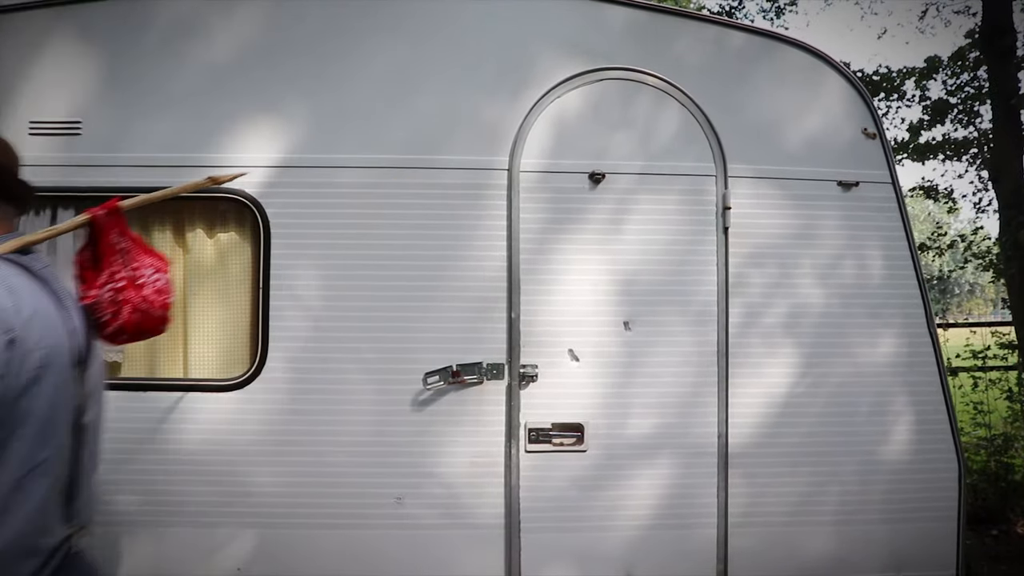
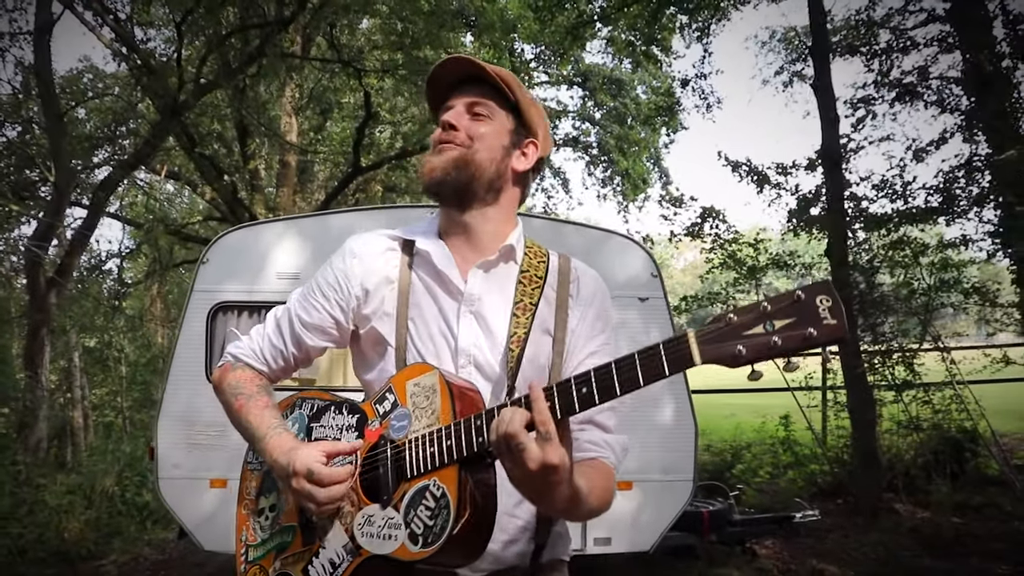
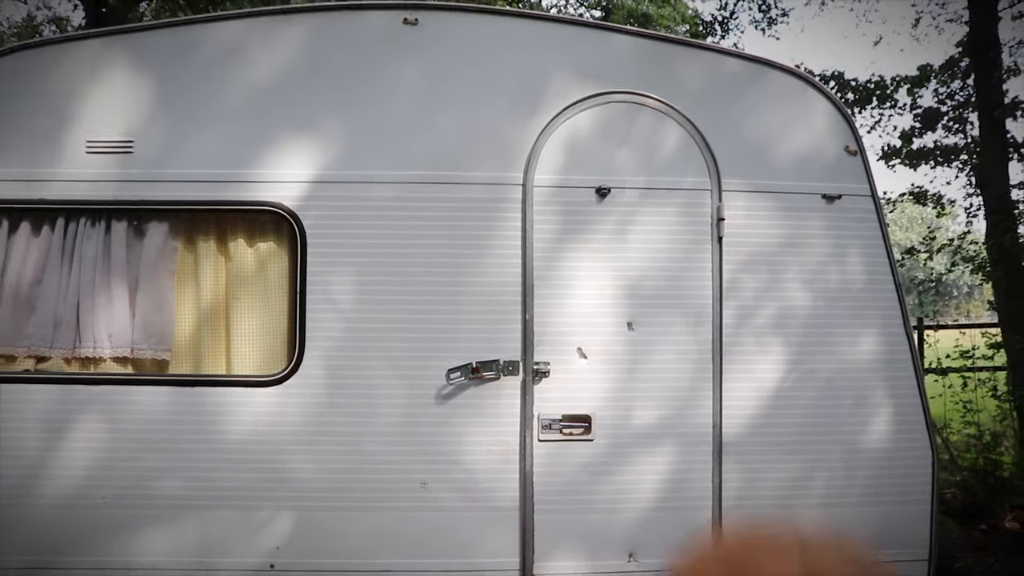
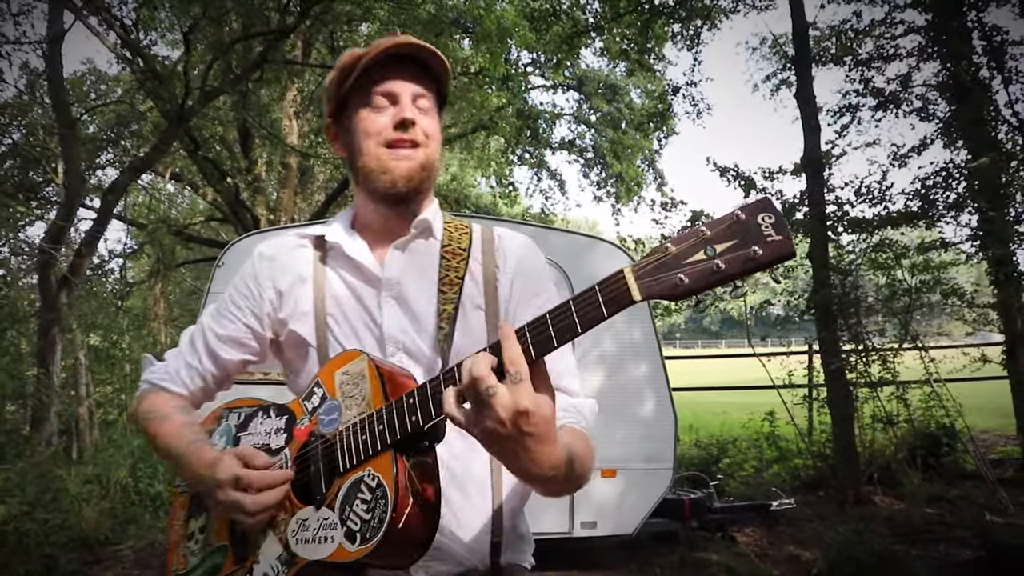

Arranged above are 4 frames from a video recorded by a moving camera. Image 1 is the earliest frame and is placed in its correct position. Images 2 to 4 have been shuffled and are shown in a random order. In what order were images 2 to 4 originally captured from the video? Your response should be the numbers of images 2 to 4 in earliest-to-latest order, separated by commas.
3, 2, 4
